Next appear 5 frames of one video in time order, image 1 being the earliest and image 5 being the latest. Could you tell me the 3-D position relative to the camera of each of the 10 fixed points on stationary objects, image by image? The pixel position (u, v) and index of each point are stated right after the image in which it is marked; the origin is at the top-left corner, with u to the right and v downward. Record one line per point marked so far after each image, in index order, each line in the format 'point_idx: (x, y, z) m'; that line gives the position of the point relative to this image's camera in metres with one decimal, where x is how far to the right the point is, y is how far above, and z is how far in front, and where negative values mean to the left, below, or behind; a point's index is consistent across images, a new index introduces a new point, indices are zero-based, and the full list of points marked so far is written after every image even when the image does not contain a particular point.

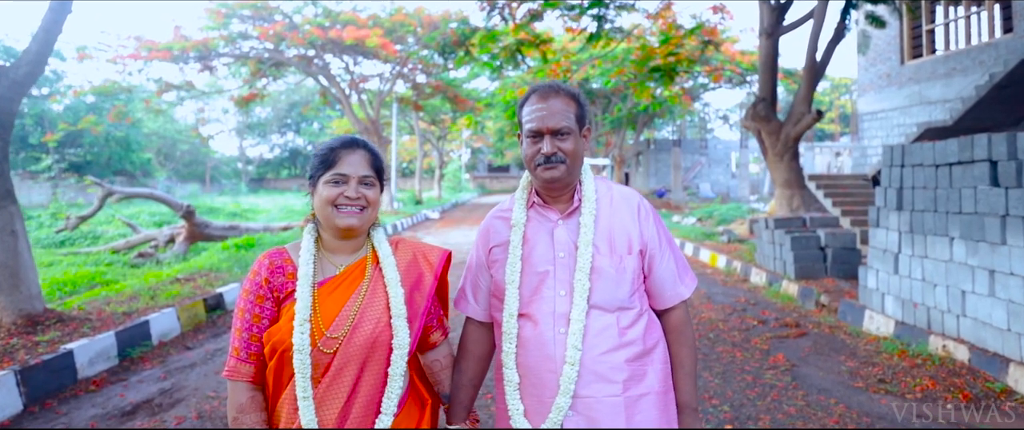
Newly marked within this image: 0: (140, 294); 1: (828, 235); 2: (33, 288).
0: (-3.4, -0.7, +6.5) m
1: (+3.4, -0.2, +7.6) m
2: (-3.4, -0.5, +5.0) m
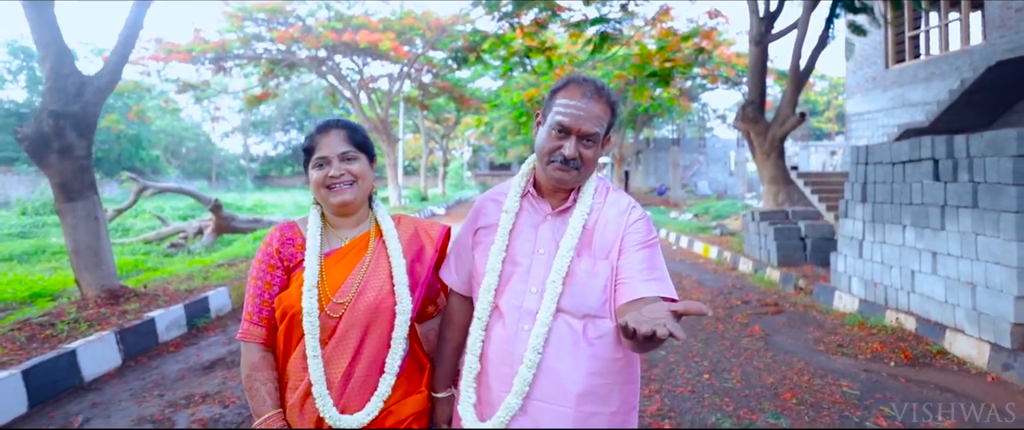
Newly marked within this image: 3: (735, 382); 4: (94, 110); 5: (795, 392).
0: (-3.3, -0.6, +7.3) m
1: (+3.5, -0.1, +8.4) m
2: (-3.3, -0.4, +5.8) m
3: (+1.3, -1.0, +4.2) m
4: (-3.3, +0.8, +5.6) m
5: (+1.6, -1.0, +4.0) m
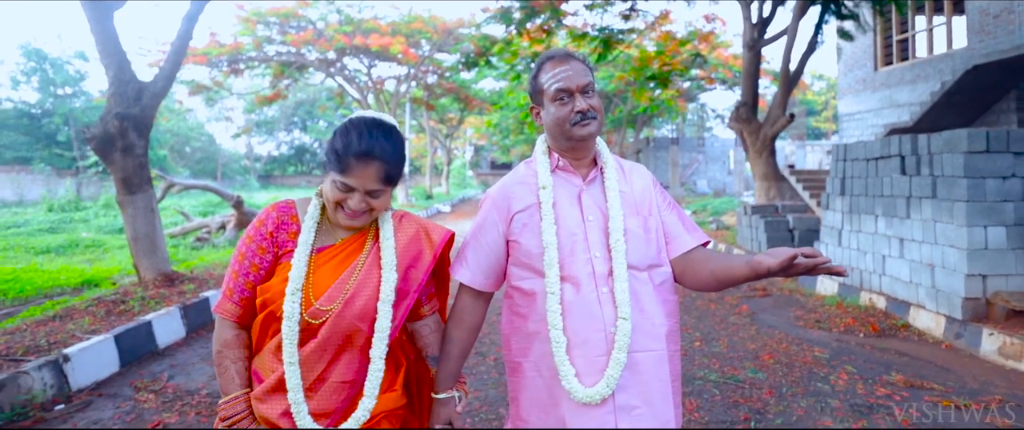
0: (-3.2, -0.6, +7.9) m
1: (+3.6, -0.1, +9.0) m
2: (-3.2, -0.4, +6.5) m
3: (+1.5, -0.9, +4.9) m
4: (-3.2, +0.9, +6.3) m
5: (+1.7, -0.9, +4.7) m
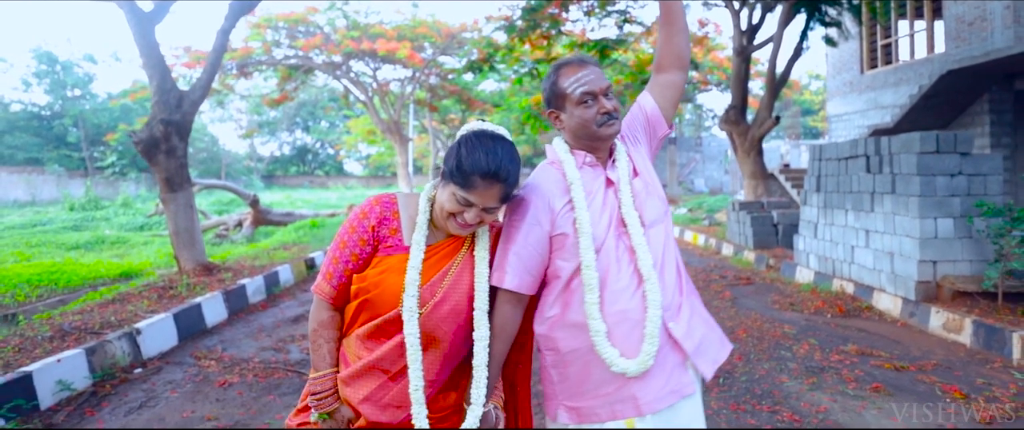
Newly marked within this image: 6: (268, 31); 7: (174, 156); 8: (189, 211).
0: (-3.1, -0.5, +8.6) m
1: (+3.7, 0.0, +9.7) m
2: (-3.1, -0.3, +7.1) m
3: (+1.5, -0.9, +5.5) m
4: (-3.2, +0.9, +6.9) m
5: (+1.8, -0.9, +5.3) m
6: (-6.0, +4.5, +17.2) m
7: (-3.3, +0.6, +6.8) m
8: (-3.2, 0.0, +7.0) m
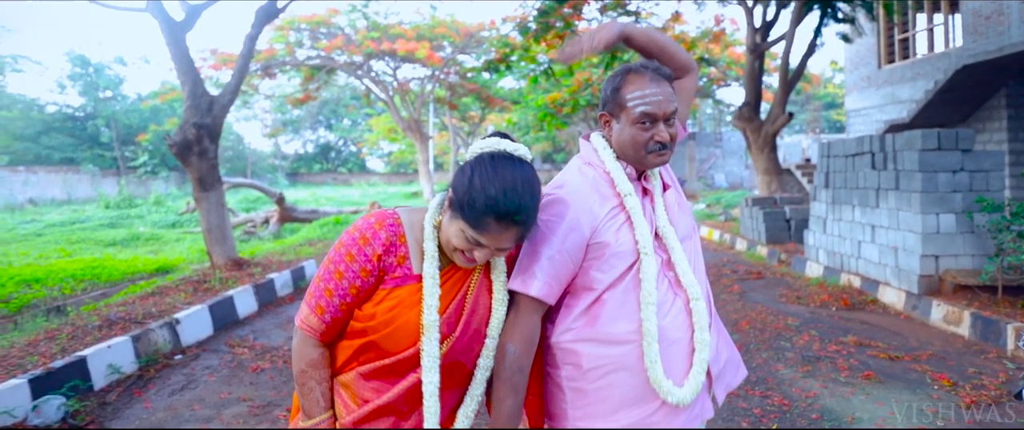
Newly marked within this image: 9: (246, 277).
0: (-2.9, -0.5, +9.0) m
1: (+3.9, +0.1, +9.9) m
2: (-3.0, -0.3, +7.5) m
3: (+1.6, -0.8, +5.8) m
4: (-3.0, +1.0, +7.3) m
5: (+1.9, -0.8, +5.5) m
6: (-5.5, +4.6, +17.6) m
7: (-3.1, +0.6, +7.2) m
8: (-3.0, +0.1, +7.3) m
9: (-2.6, -0.6, +6.9) m
